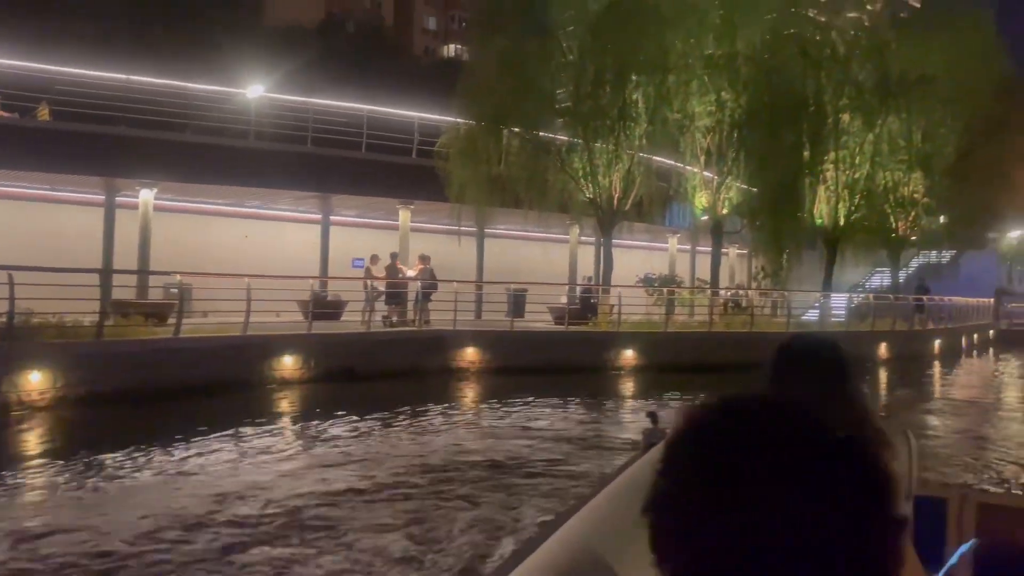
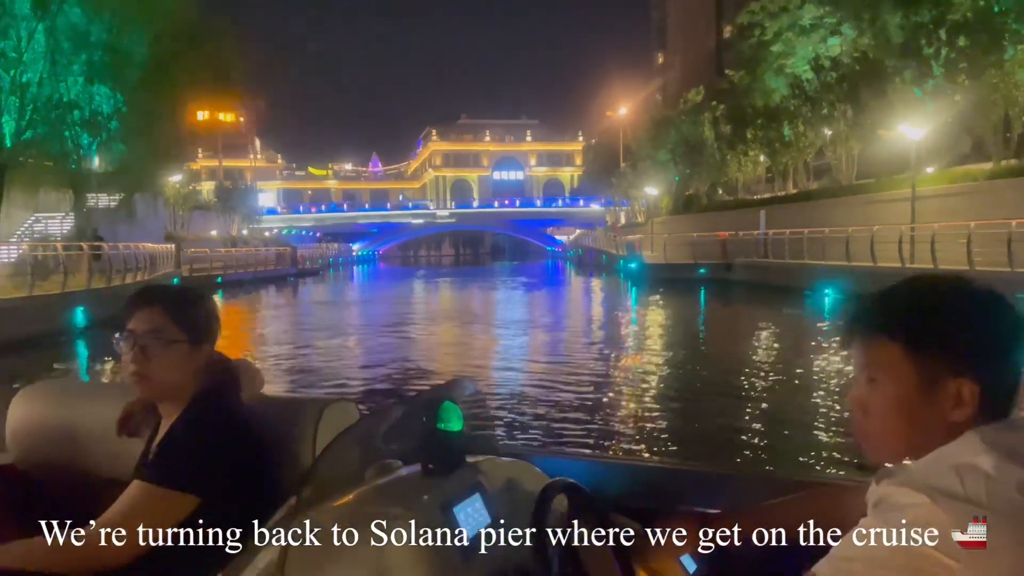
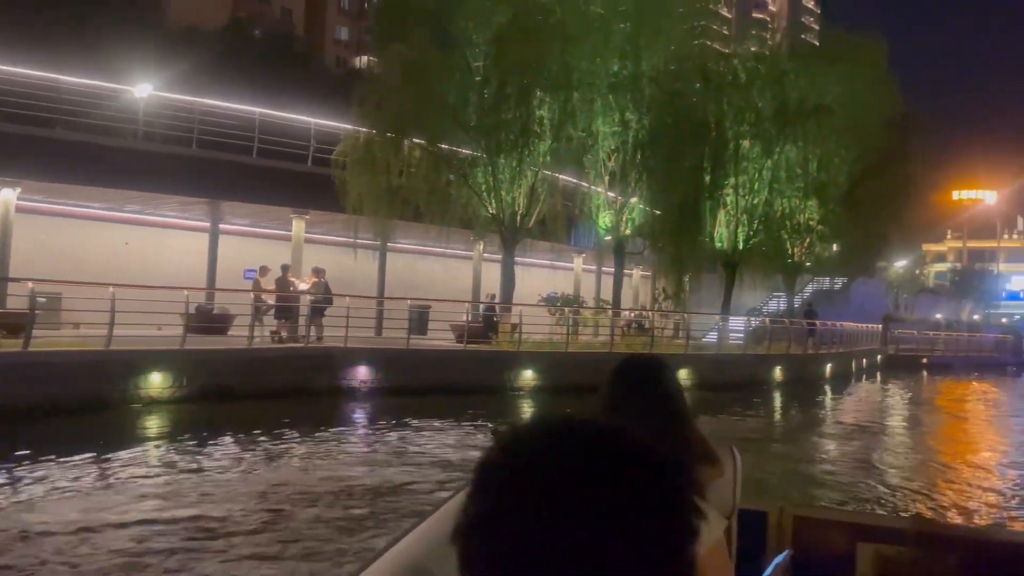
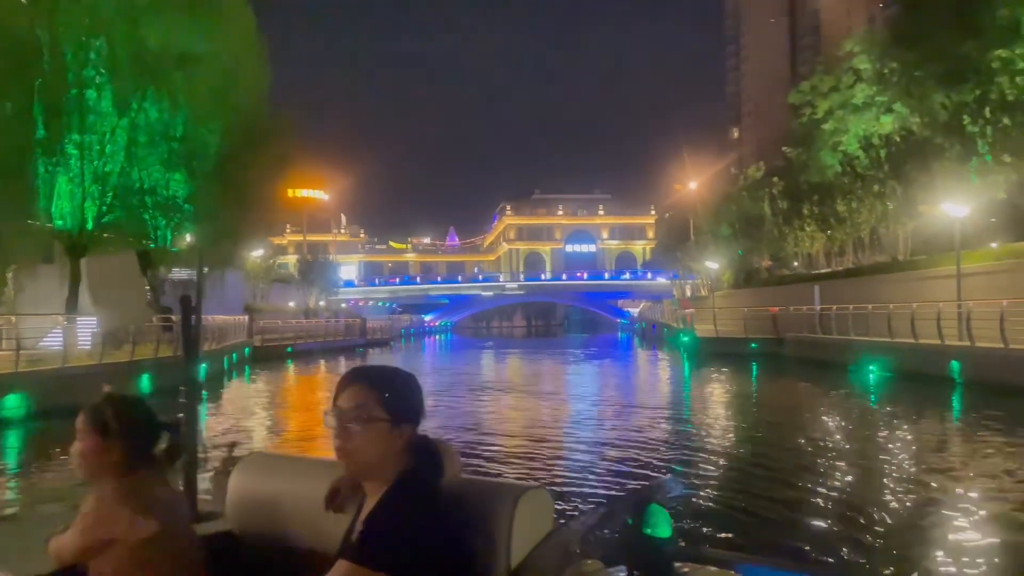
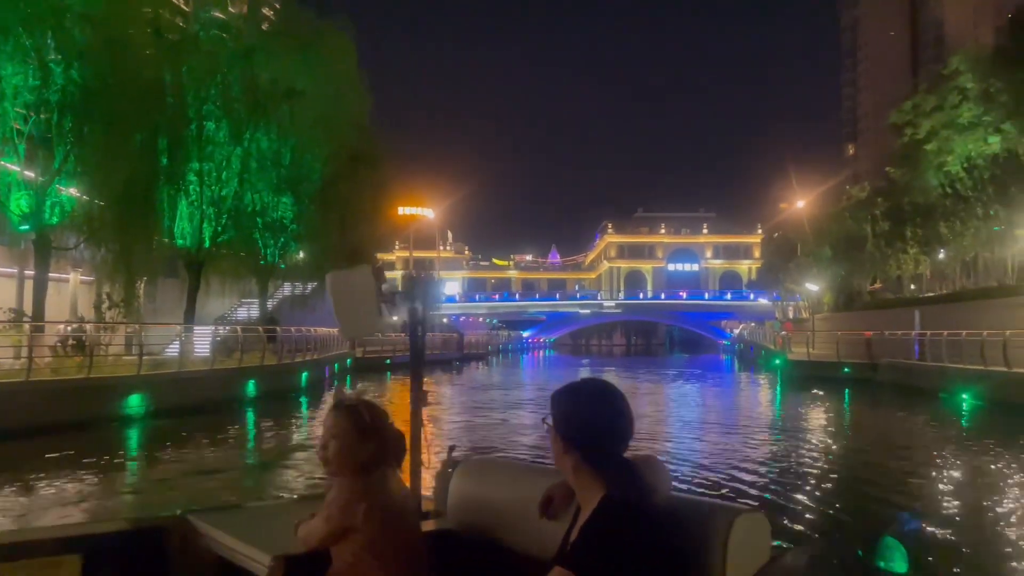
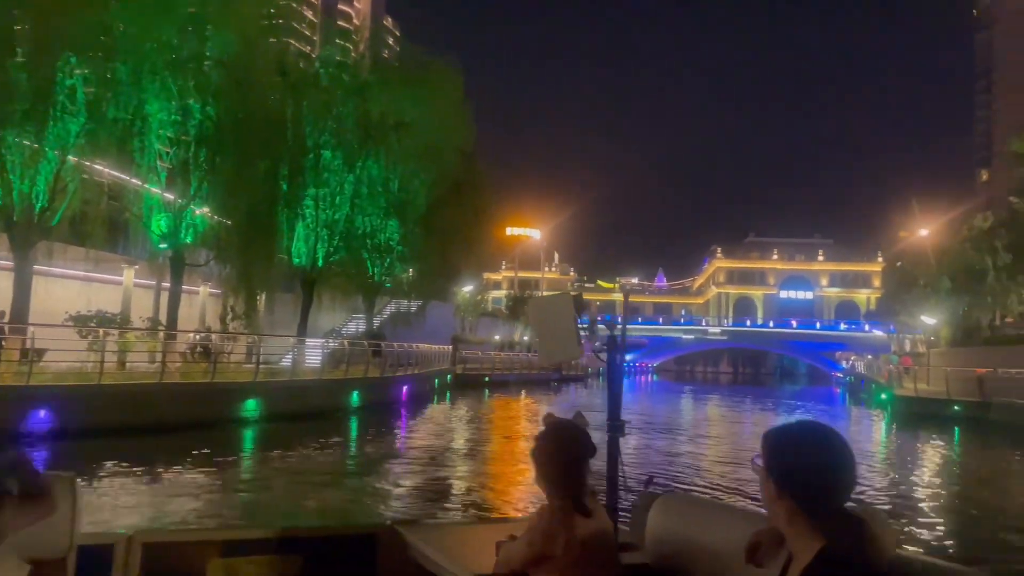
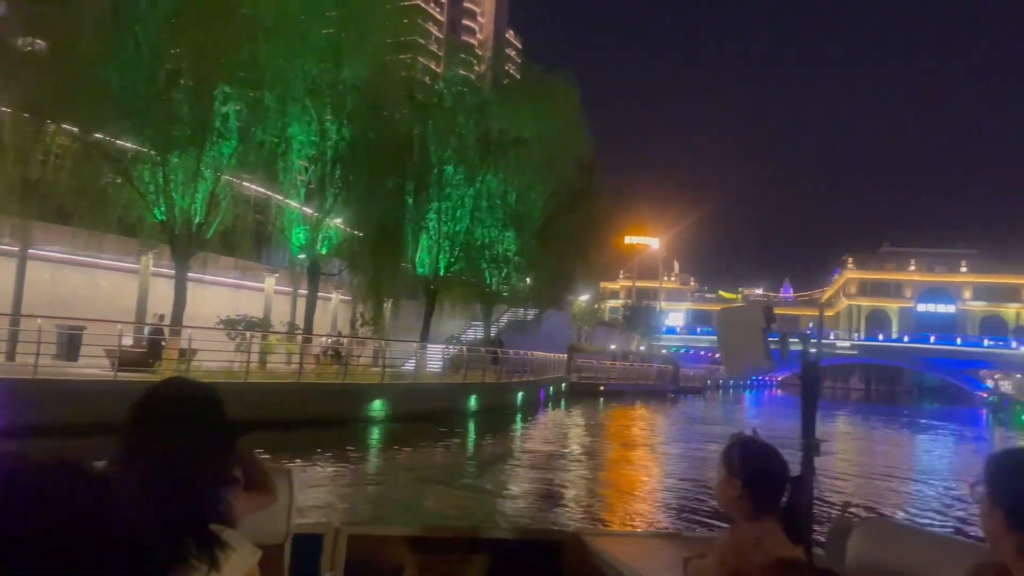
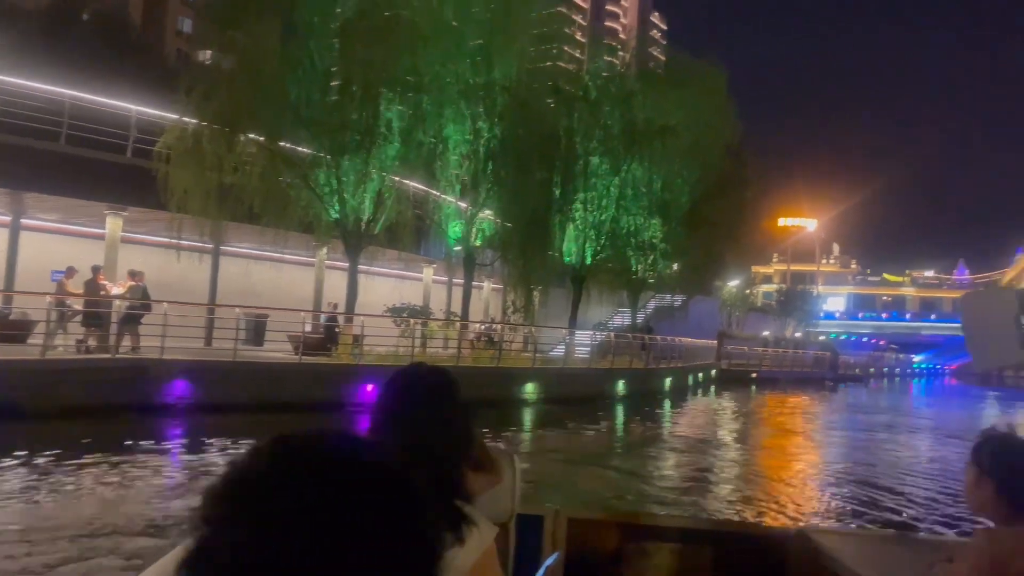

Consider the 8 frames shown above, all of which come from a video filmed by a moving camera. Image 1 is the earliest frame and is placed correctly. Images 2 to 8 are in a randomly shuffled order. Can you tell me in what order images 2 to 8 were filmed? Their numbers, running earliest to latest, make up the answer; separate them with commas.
3, 8, 7, 6, 5, 4, 2
